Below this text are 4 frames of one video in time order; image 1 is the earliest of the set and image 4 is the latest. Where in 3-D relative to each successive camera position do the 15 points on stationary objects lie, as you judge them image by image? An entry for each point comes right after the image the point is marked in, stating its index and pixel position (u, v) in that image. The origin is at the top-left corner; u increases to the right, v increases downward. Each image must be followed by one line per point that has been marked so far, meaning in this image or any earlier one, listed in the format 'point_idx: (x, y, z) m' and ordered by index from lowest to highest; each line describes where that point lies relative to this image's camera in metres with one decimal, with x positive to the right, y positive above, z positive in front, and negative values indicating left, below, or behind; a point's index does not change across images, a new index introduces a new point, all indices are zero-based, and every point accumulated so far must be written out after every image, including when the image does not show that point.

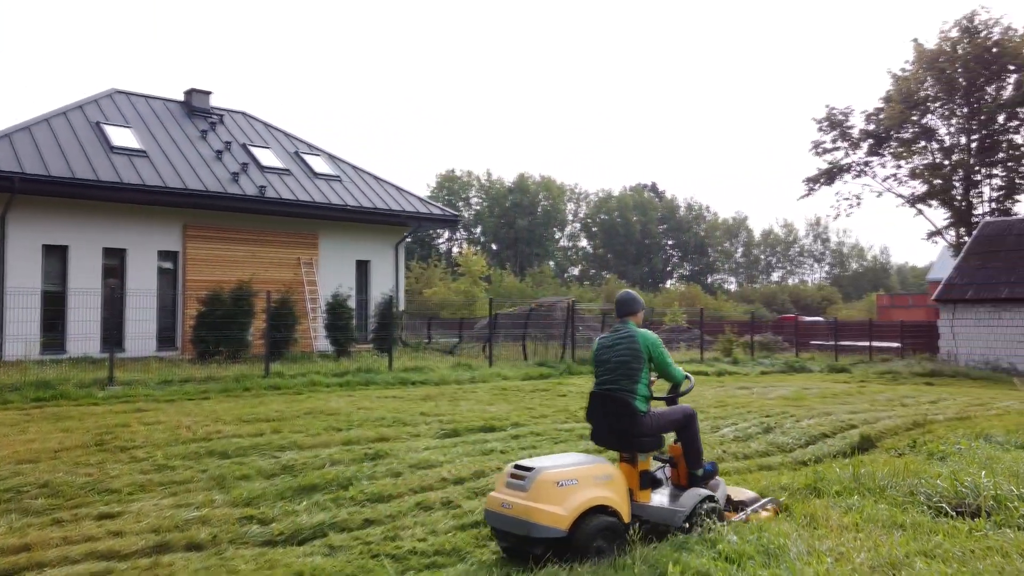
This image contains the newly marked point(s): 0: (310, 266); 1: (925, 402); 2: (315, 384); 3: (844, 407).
0: (-4.3, +0.5, +17.2) m
1: (+5.1, -1.4, +9.9) m
2: (-2.7, -1.3, +11.0) m
3: (+3.7, -1.3, +9.0) m
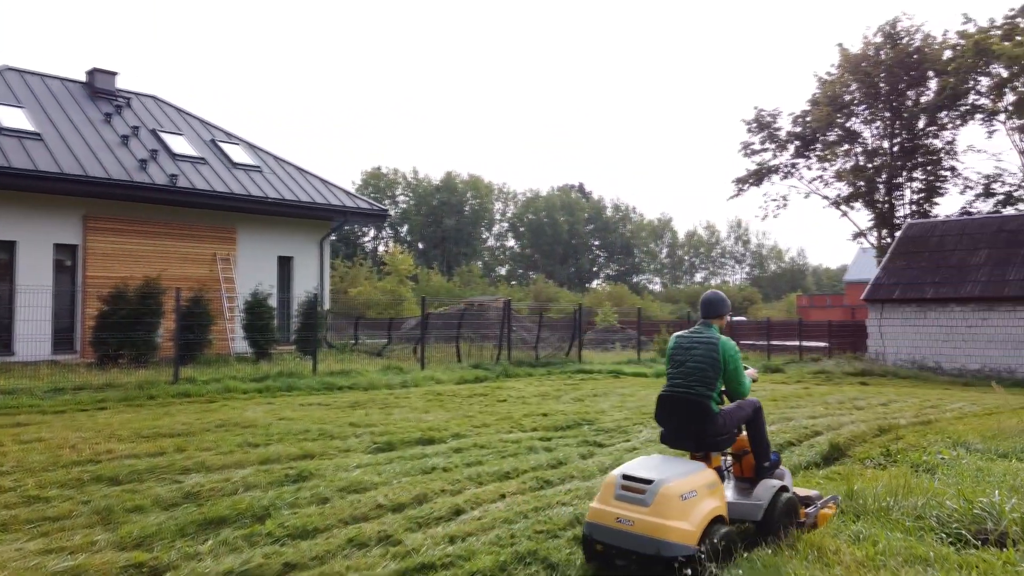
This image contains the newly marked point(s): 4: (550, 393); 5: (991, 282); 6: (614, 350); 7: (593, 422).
0: (-5.7, +0.5, +16.0) m
1: (+4.4, -1.4, +9.6) m
2: (-3.5, -1.3, +9.9) m
3: (+3.1, -1.3, +8.6) m
4: (+0.5, -1.4, +10.8) m
5: (+11.7, +0.1, +19.7) m
6: (+2.3, -1.4, +18.6) m
7: (+0.8, -1.3, +8.1) m
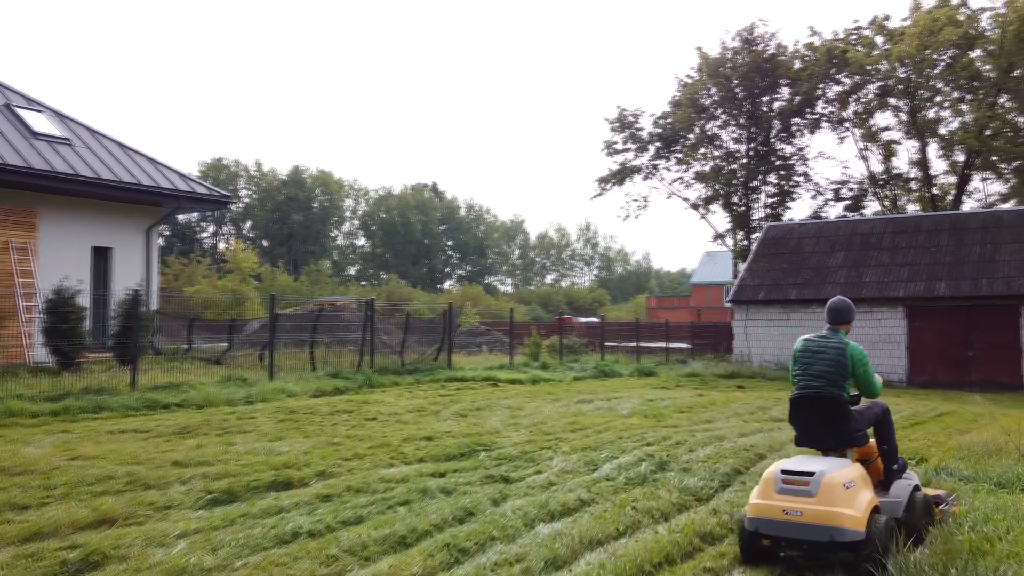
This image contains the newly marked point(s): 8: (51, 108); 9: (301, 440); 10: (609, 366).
0: (-8.0, +0.6, +13.2) m
1: (+3.0, -1.4, +8.8) m
2: (-4.8, -1.2, +7.7) m
3: (+1.9, -1.3, +7.6) m
4: (-1.0, -1.4, +9.2) m
5: (+8.4, +0.1, +20.0) m
6: (-0.7, -1.4, +17.3) m
7: (-0.2, -1.3, +6.7) m
8: (-9.0, +3.5, +15.7) m
9: (-1.7, -1.3, +6.6) m
10: (+2.3, -1.8, +18.7) m
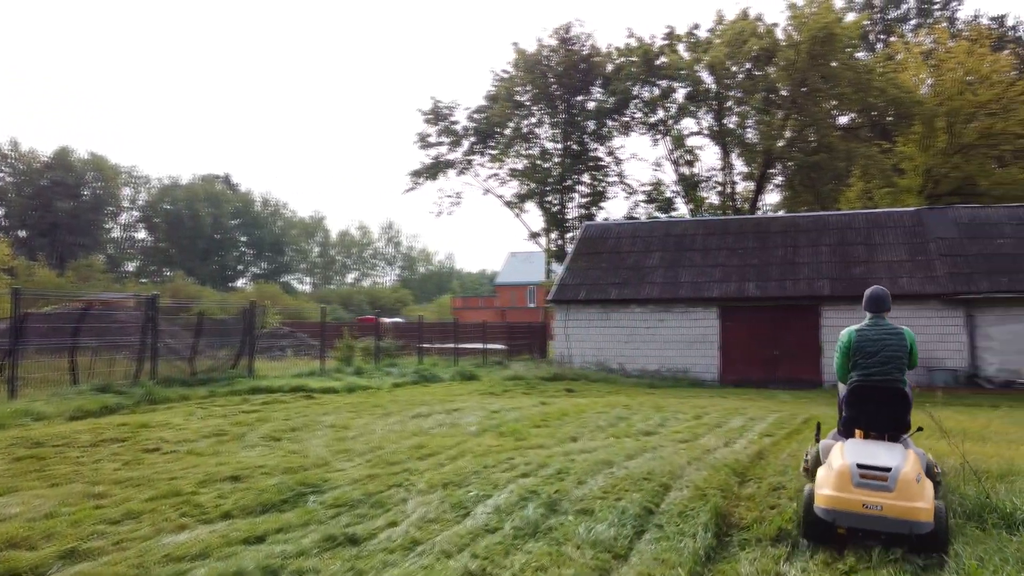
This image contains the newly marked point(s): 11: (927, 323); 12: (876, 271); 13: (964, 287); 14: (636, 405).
0: (-10.4, +0.7, +9.5) m
1: (+1.4, -1.3, +7.9) m
2: (-5.9, -1.1, +4.9) m
3: (+0.6, -1.2, +6.5) m
4: (-2.6, -1.3, +7.3) m
5: (+3.9, +0.1, +20.1) m
6: (-4.3, -1.3, +15.2) m
7: (-1.2, -1.2, +5.1) m
8: (-11.9, +3.7, +11.7) m
9: (-2.7, -1.2, +4.7) m
10: (-1.8, -1.8, +17.3) m
11: (+9.2, -0.8, +17.8) m
12: (+8.5, +0.4, +18.7) m
13: (+9.8, 0.0, +17.5) m
14: (+1.5, -1.5, +10.1) m
